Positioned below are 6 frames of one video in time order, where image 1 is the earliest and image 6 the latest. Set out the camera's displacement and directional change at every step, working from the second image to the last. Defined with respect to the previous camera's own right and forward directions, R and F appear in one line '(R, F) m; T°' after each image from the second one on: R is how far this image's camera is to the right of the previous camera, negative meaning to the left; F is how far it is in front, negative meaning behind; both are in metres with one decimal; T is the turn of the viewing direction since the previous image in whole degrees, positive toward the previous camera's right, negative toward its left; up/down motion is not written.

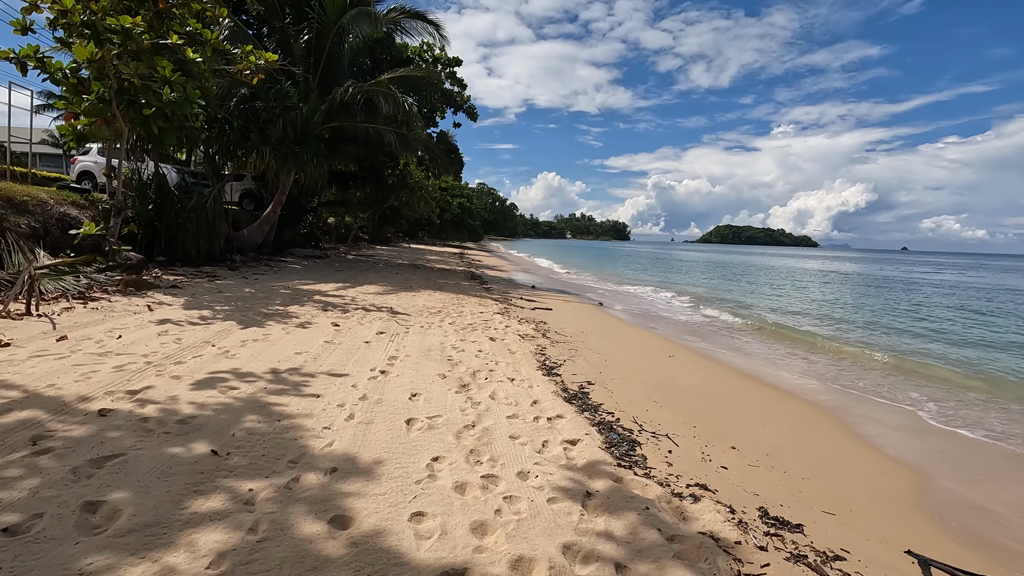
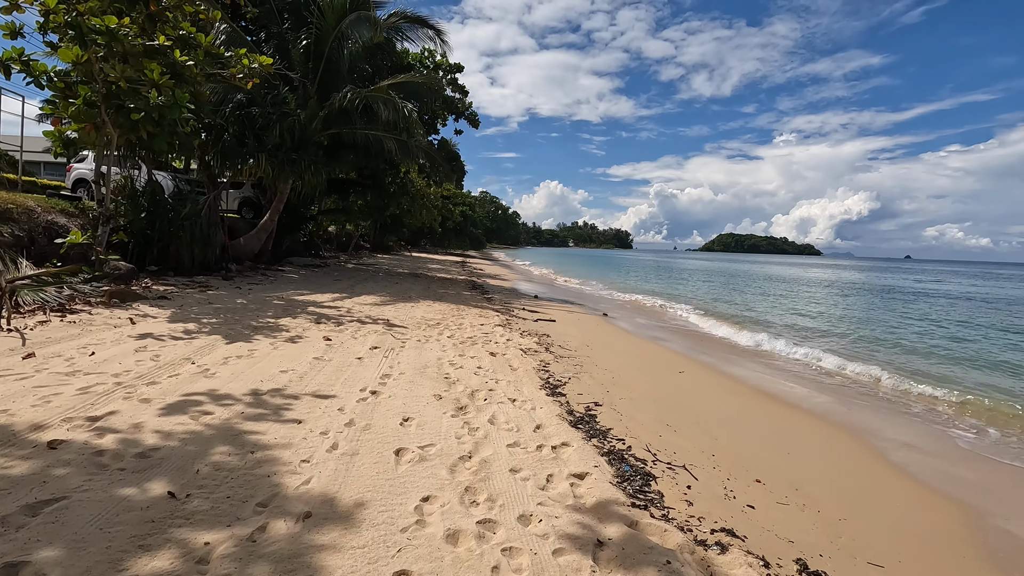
(0.0, +0.3) m; 0°
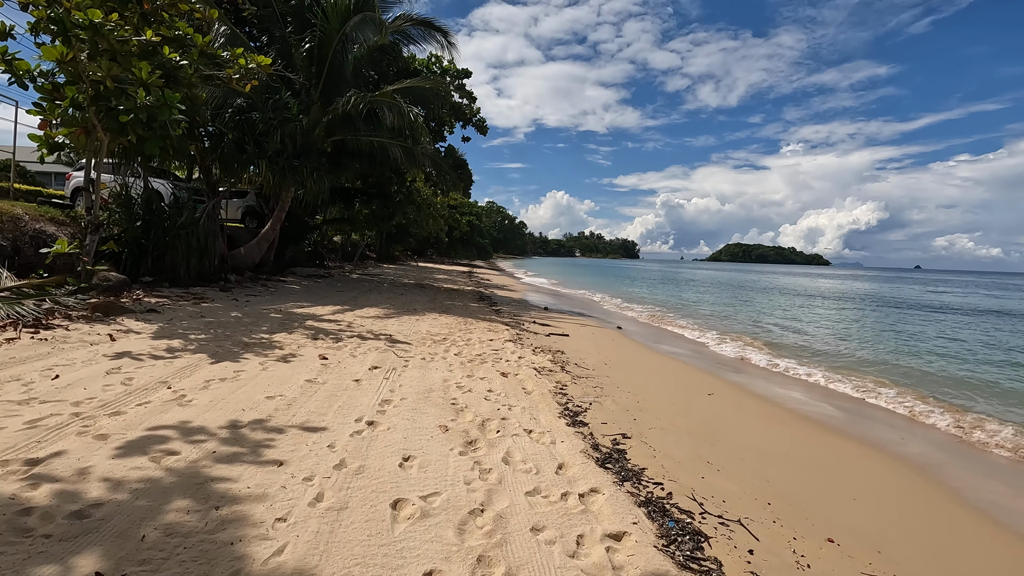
(-0.1, +0.5) m; -1°
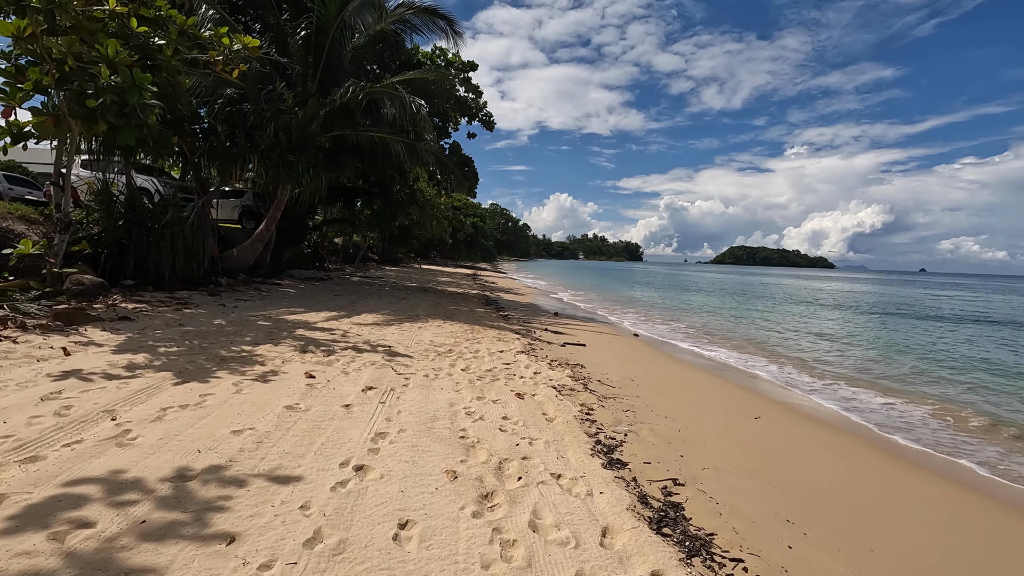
(-0.1, +0.8) m; 0°
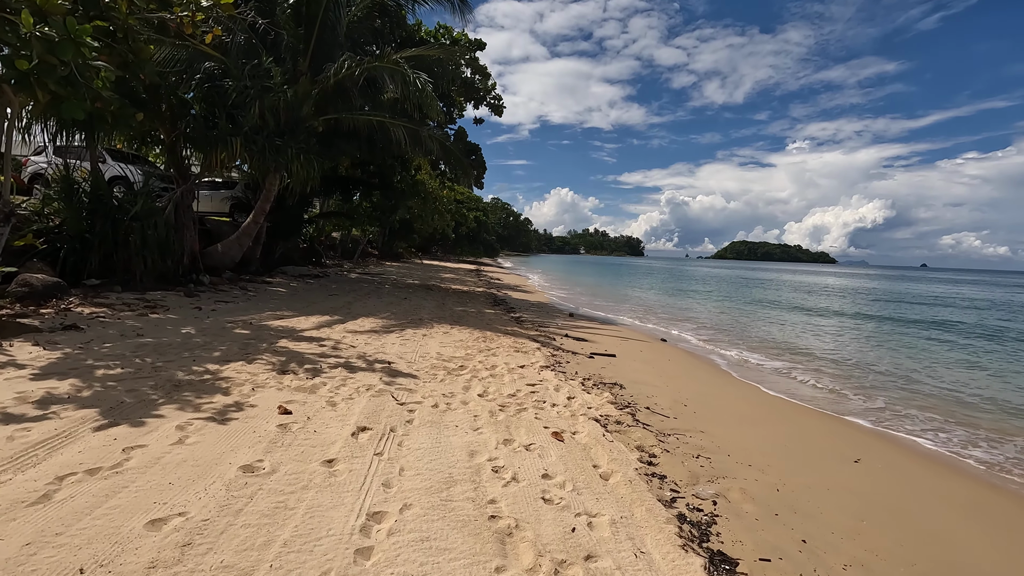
(-0.2, +1.1) m; 0°
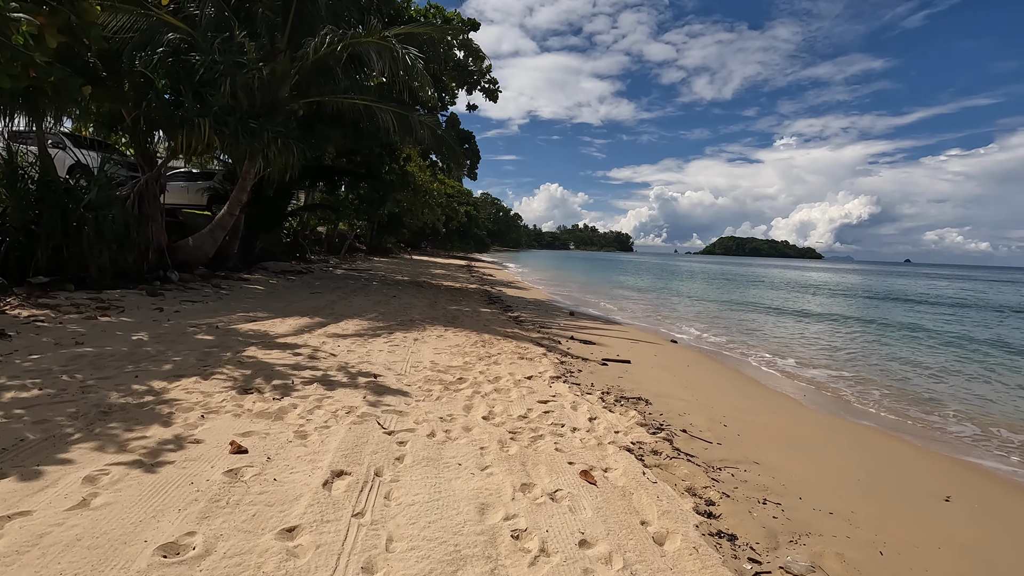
(-0.2, +0.8) m; +1°
